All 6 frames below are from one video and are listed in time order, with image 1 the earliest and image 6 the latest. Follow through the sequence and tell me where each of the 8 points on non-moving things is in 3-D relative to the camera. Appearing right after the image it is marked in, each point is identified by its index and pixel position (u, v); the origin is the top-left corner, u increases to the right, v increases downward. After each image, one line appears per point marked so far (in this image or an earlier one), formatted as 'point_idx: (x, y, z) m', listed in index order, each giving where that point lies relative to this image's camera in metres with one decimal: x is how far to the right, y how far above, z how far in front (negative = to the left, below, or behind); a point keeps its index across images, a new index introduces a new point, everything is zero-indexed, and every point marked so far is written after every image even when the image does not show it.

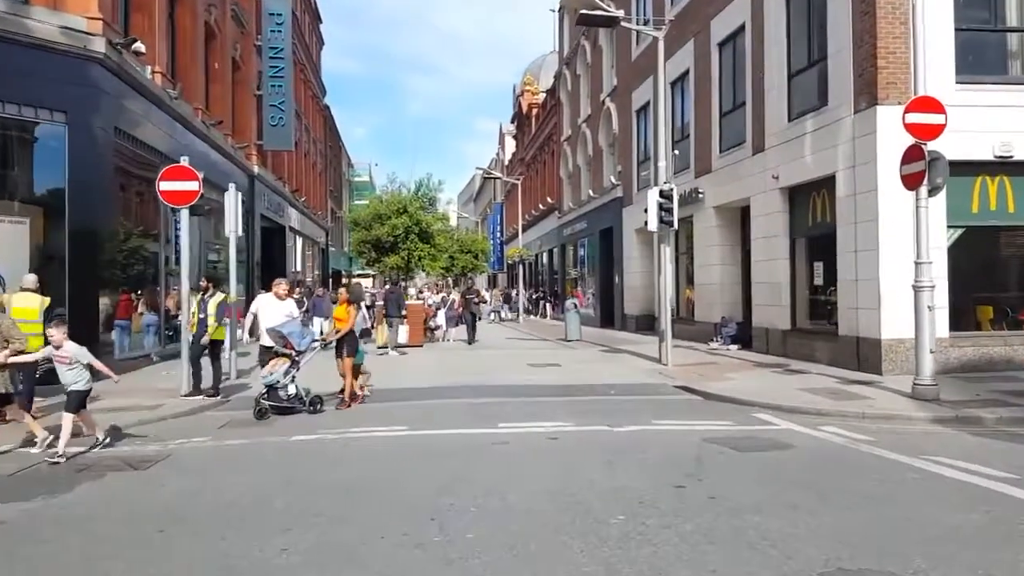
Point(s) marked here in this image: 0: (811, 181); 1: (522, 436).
0: (+6.9, +2.5, +16.9) m
1: (+0.1, -2.0, +9.7) m
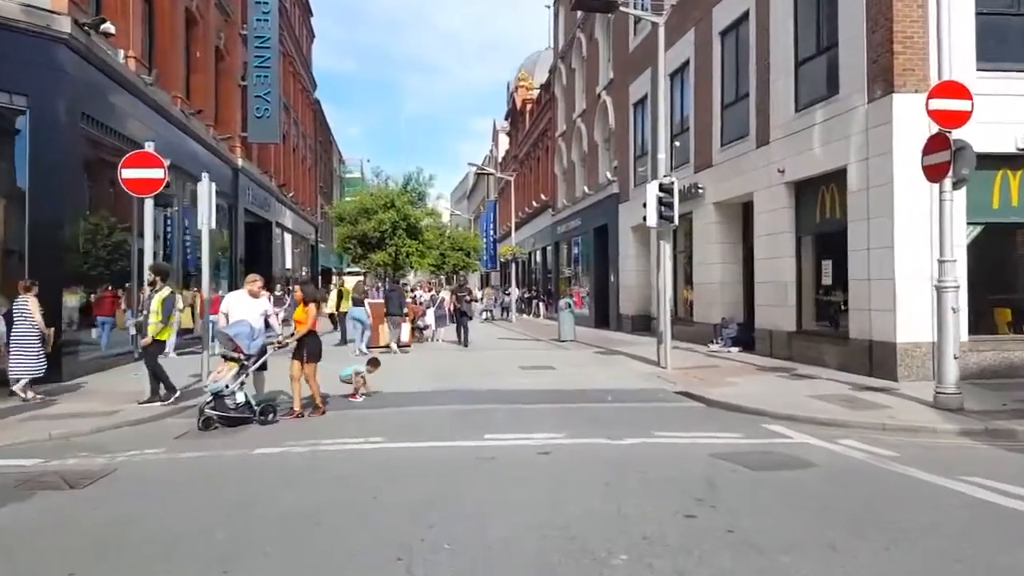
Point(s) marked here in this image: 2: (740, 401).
0: (+6.8, +2.5, +16.0) m
1: (0.0, -1.9, +8.7) m
2: (+3.7, -1.9, +11.9) m
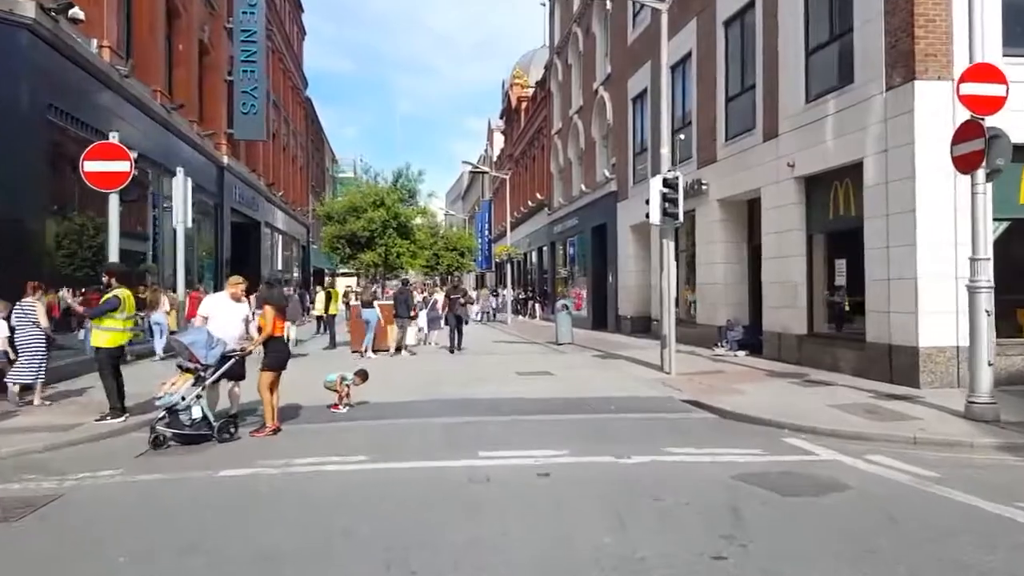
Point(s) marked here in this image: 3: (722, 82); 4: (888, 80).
0: (+6.7, +2.5, +15.1) m
1: (0.0, -2.0, +7.8) m
2: (+3.7, -1.9, +11.0) m
3: (+5.7, +5.6, +19.8) m
4: (+6.9, +3.8, +13.3) m
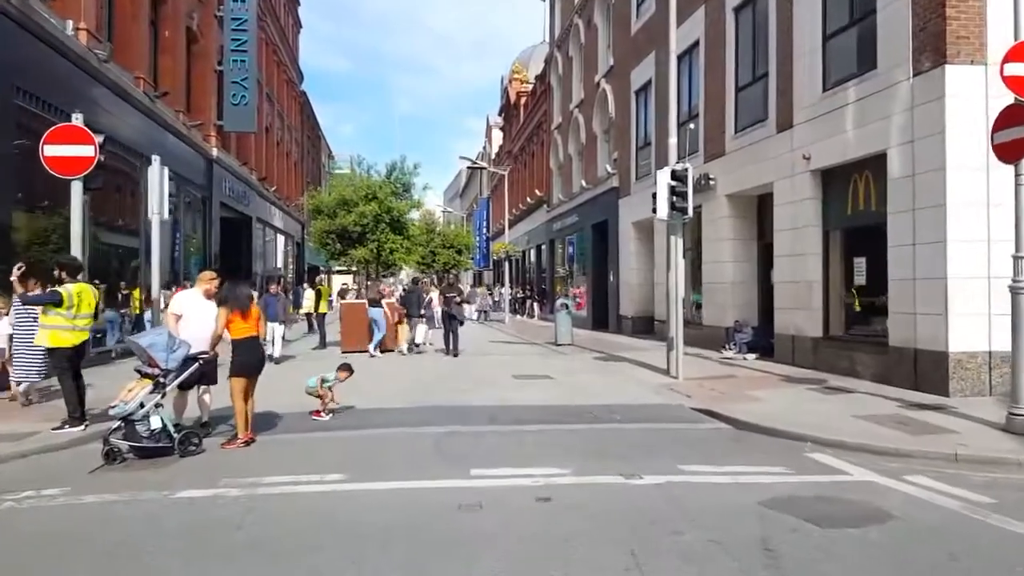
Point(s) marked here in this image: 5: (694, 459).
0: (+6.6, +2.5, +14.2) m
1: (-0.1, -1.9, +6.9) m
2: (+3.6, -1.9, +10.1) m
3: (+5.7, +5.6, +18.8) m
4: (+6.9, +3.8, +12.4) m
5: (+2.1, -2.0, +8.3) m
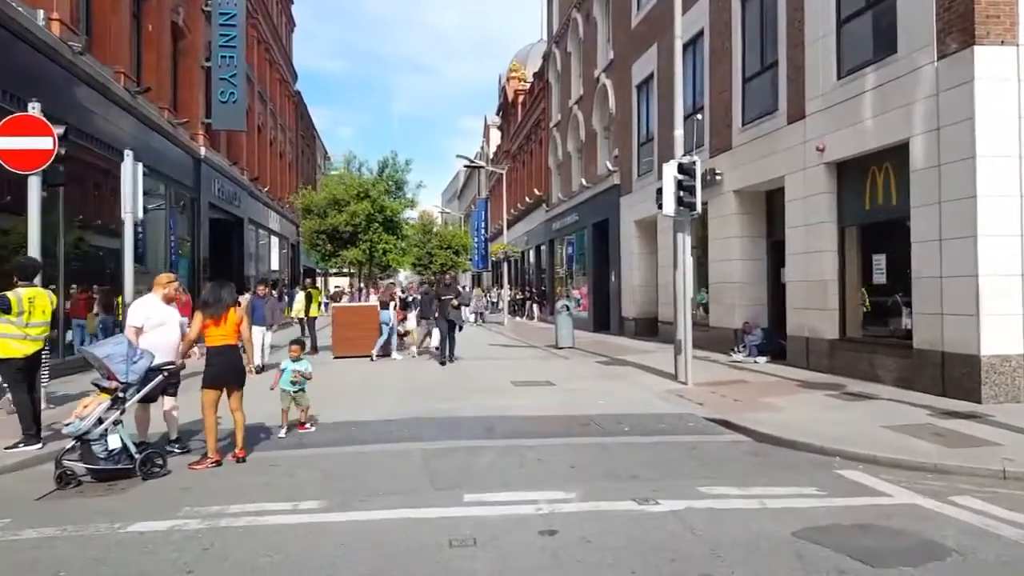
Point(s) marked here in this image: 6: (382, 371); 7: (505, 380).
0: (+6.6, +2.5, +13.4) m
1: (-0.1, -2.0, +6.1) m
2: (+3.6, -1.9, +9.3) m
3: (+5.6, +5.6, +18.0) m
4: (+6.8, +3.8, +11.6) m
5: (+2.1, -2.0, +7.5) m
6: (-3.1, -1.9, +17.3) m
7: (-0.1, -1.9, +14.9) m
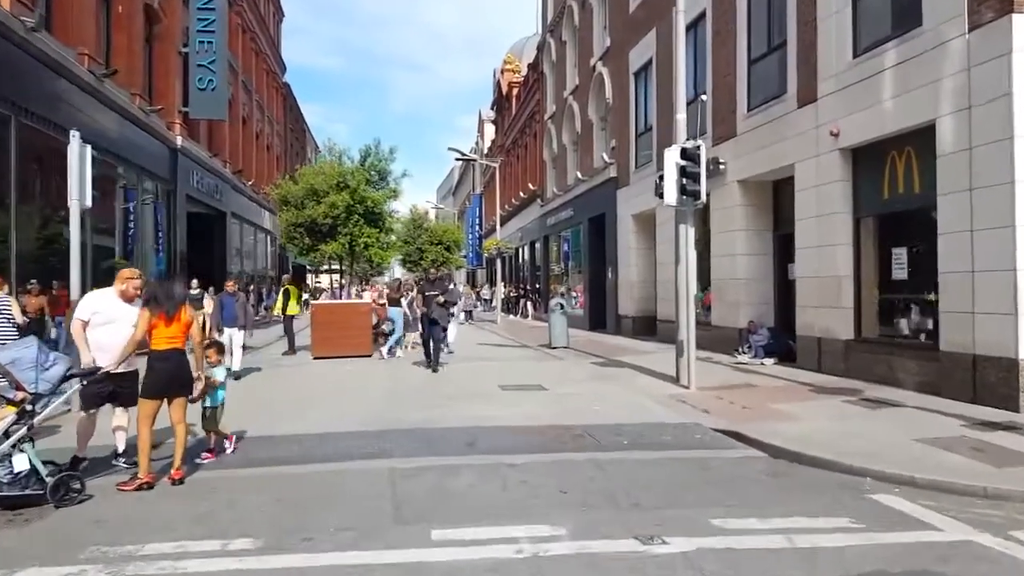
0: (+6.4, +2.6, +12.3) m
1: (-0.3, -1.9, +4.9) m
2: (+3.4, -1.8, +8.2) m
3: (+5.4, +5.7, +16.9) m
4: (+6.6, +3.9, +10.5) m
5: (+1.9, -1.9, +6.3) m
6: (-3.3, -1.9, +16.1) m
7: (-0.4, -1.8, +13.7) m
